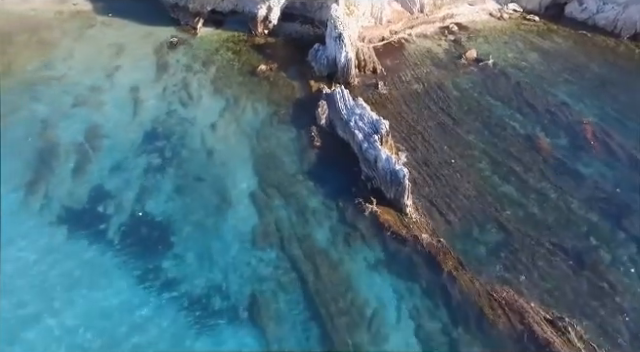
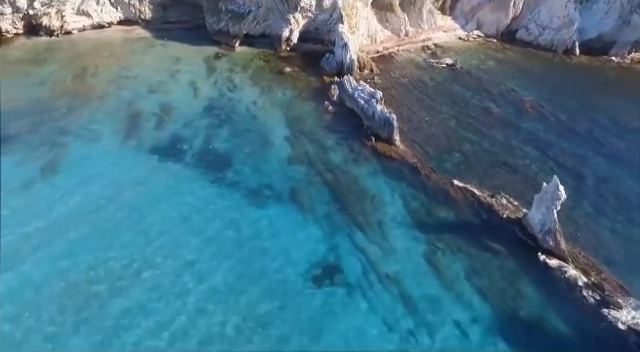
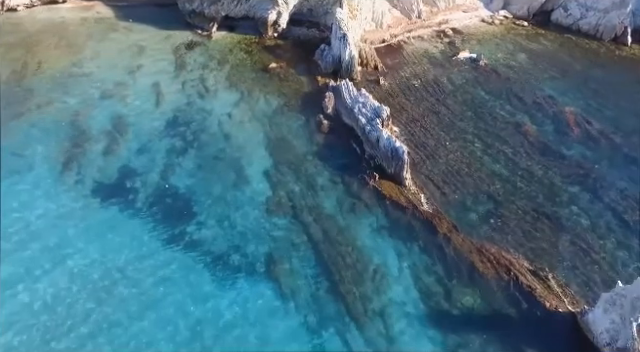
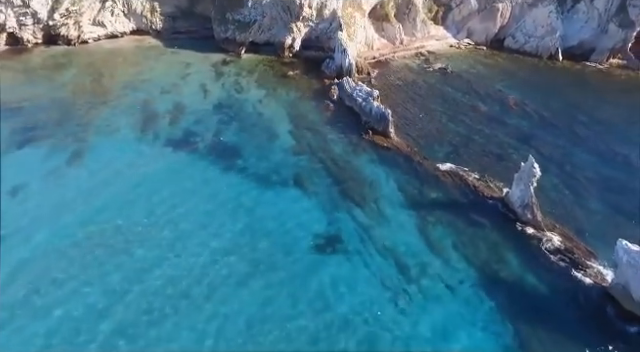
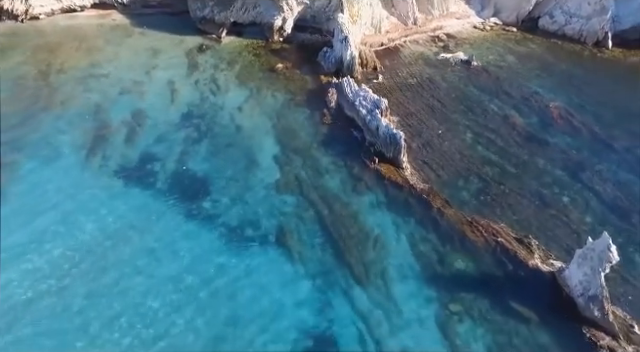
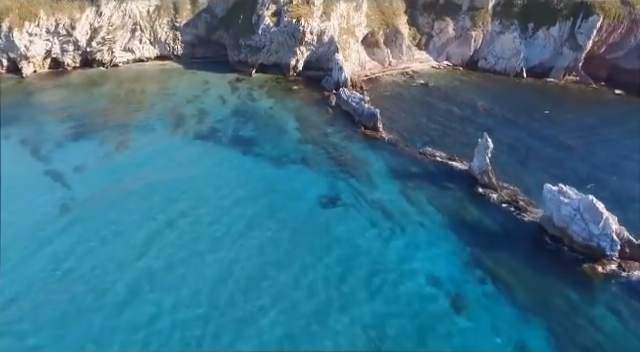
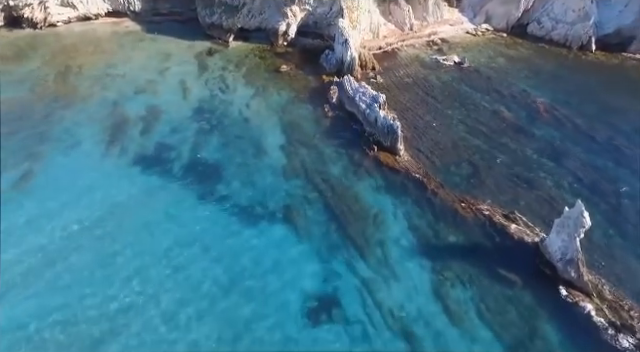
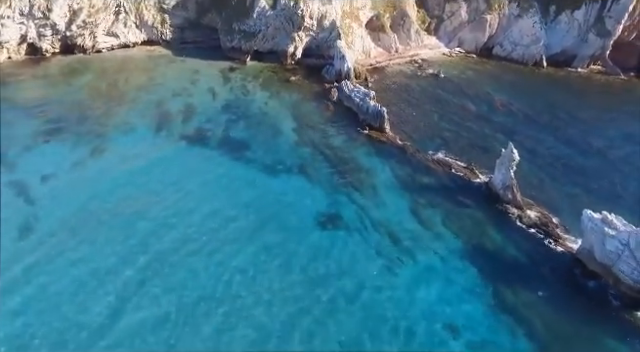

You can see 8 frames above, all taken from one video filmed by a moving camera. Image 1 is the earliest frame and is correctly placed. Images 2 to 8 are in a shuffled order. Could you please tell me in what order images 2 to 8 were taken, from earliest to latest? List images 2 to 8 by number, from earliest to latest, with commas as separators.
3, 5, 7, 2, 4, 8, 6
